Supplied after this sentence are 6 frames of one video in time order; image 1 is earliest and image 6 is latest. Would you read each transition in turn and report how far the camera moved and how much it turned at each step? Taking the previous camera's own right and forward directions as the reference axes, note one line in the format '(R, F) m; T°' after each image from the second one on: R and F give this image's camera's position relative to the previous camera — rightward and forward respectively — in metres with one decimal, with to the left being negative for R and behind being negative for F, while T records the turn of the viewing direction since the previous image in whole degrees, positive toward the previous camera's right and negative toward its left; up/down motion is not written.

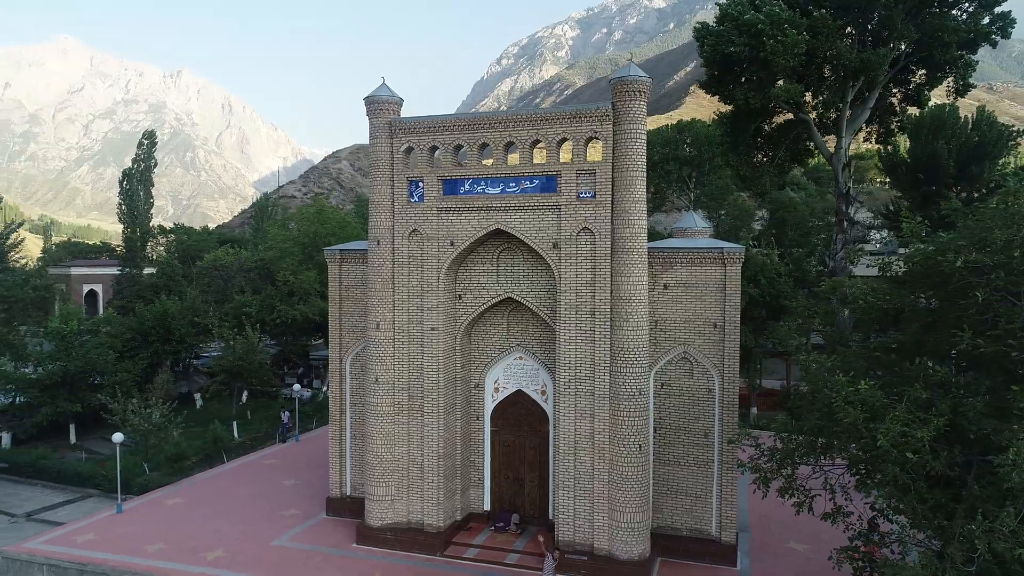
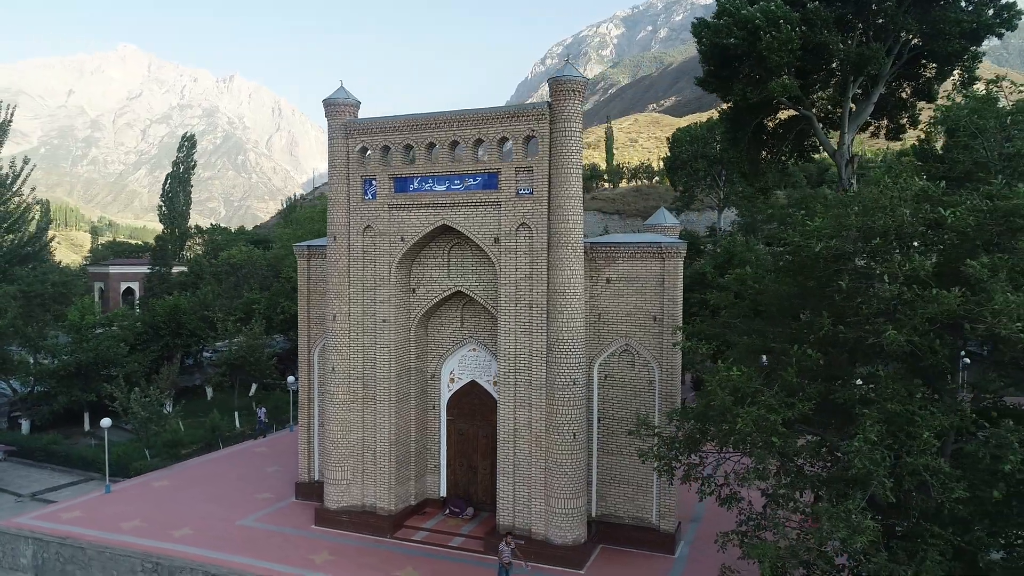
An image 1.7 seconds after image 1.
(+1.6, -0.4) m; -4°
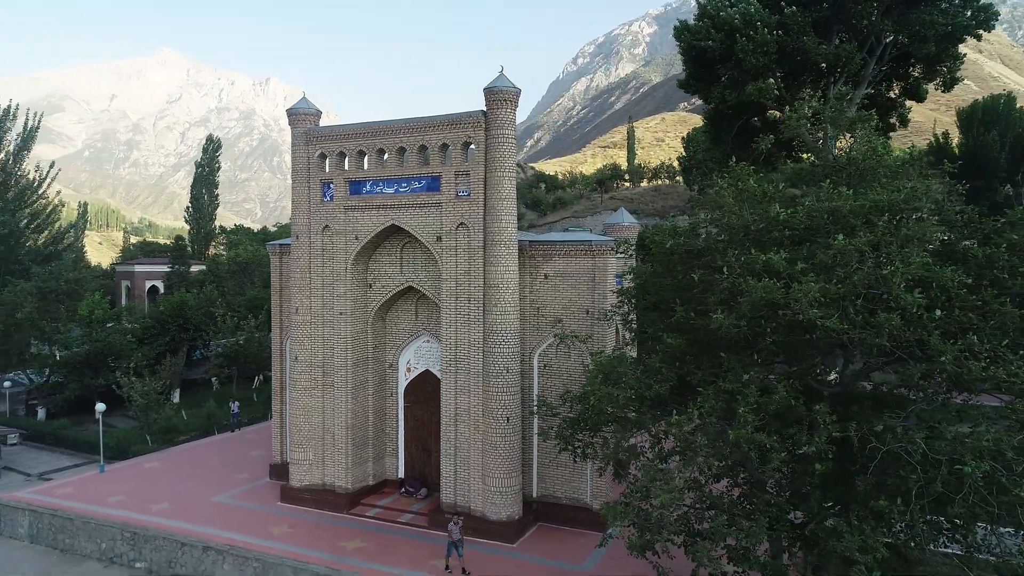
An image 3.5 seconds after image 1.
(+1.6, -0.9) m; -3°
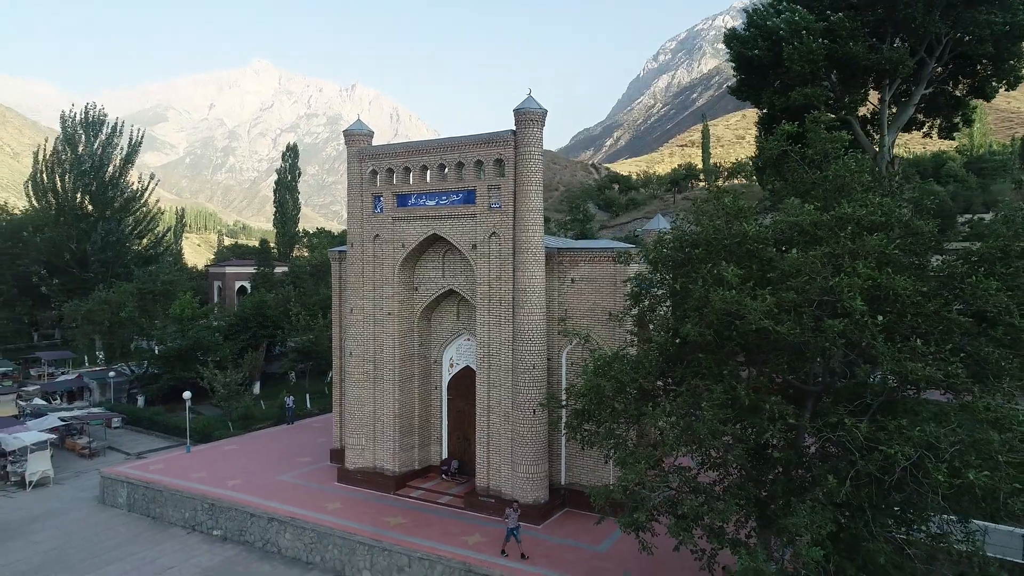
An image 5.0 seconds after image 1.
(+1.0, -1.1) m; -6°
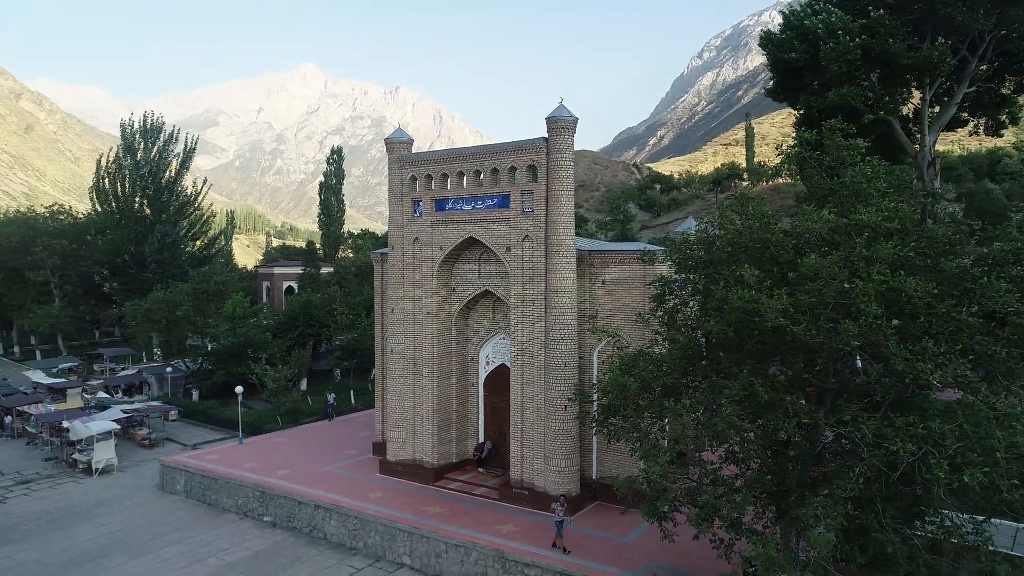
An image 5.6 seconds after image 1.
(+0.2, -0.6) m; -3°
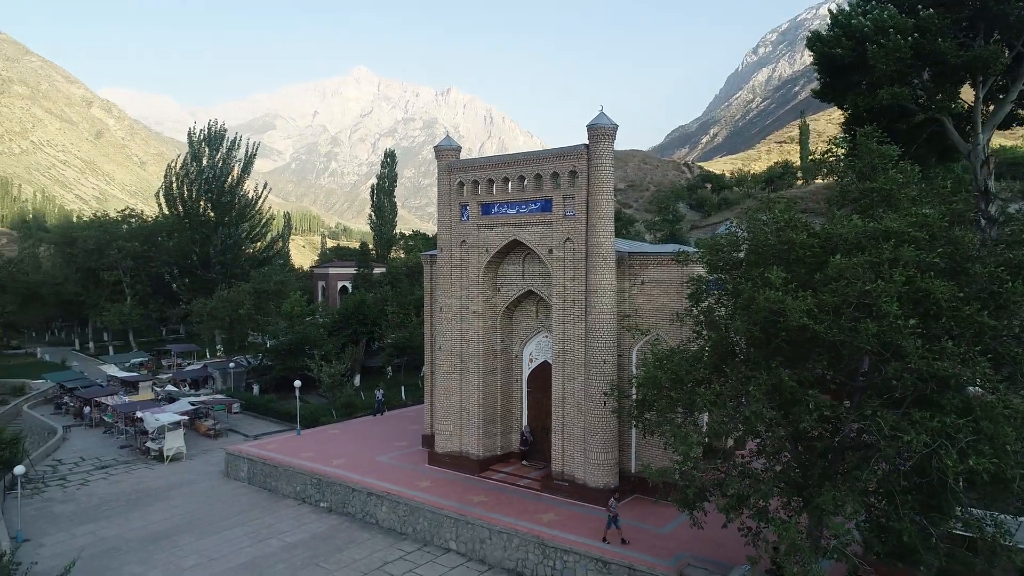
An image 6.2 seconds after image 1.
(+0.2, -0.7) m; -4°
